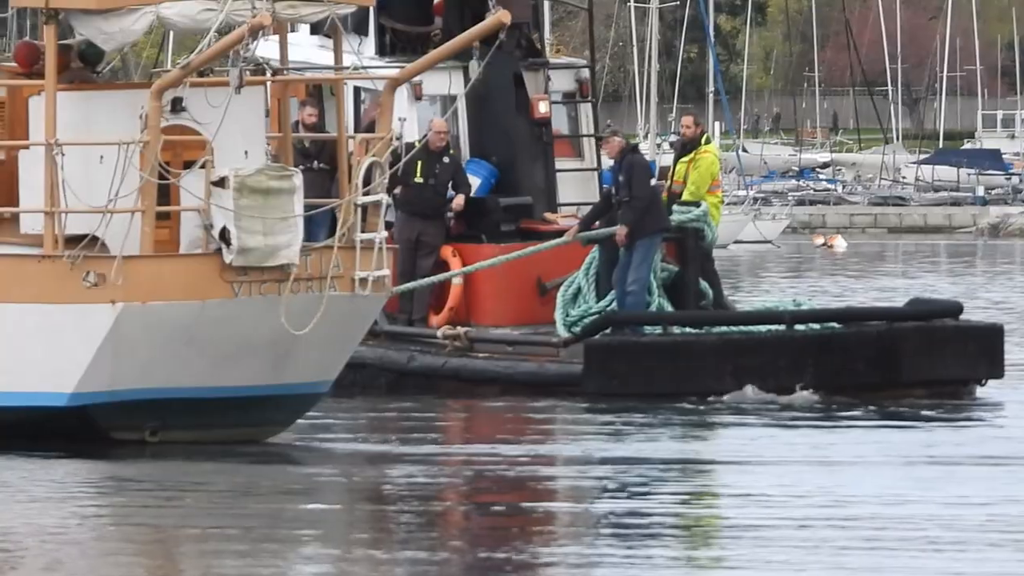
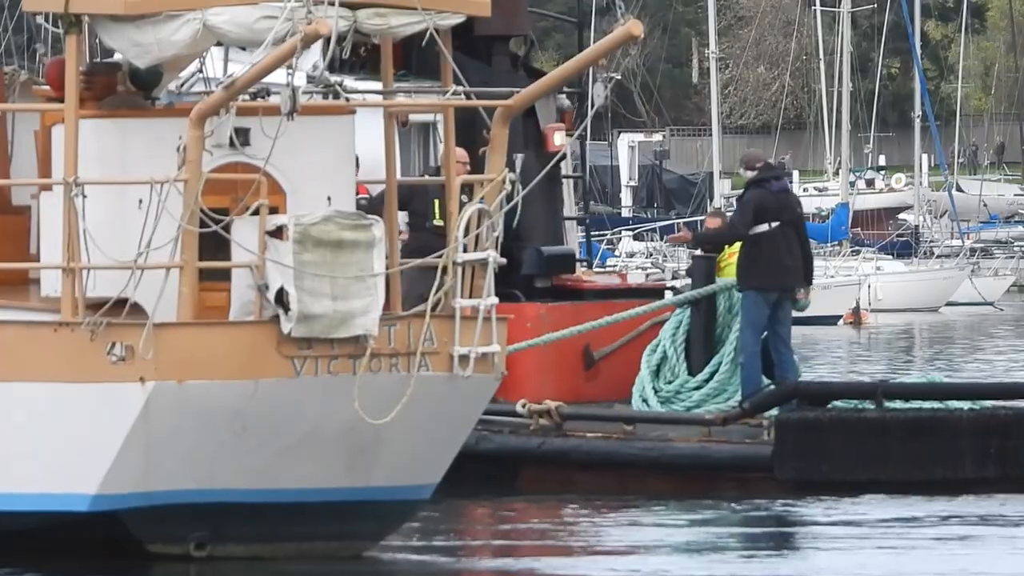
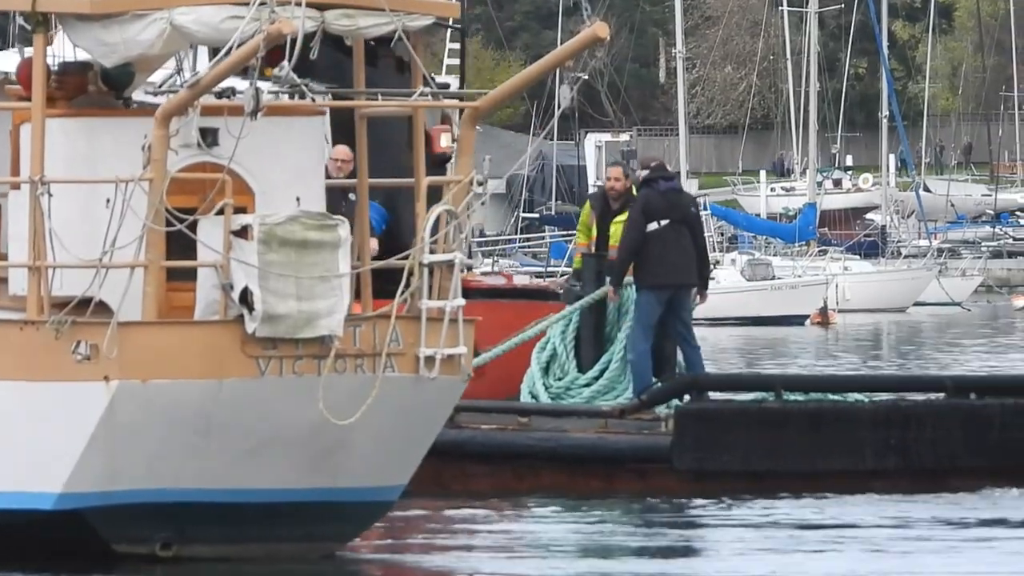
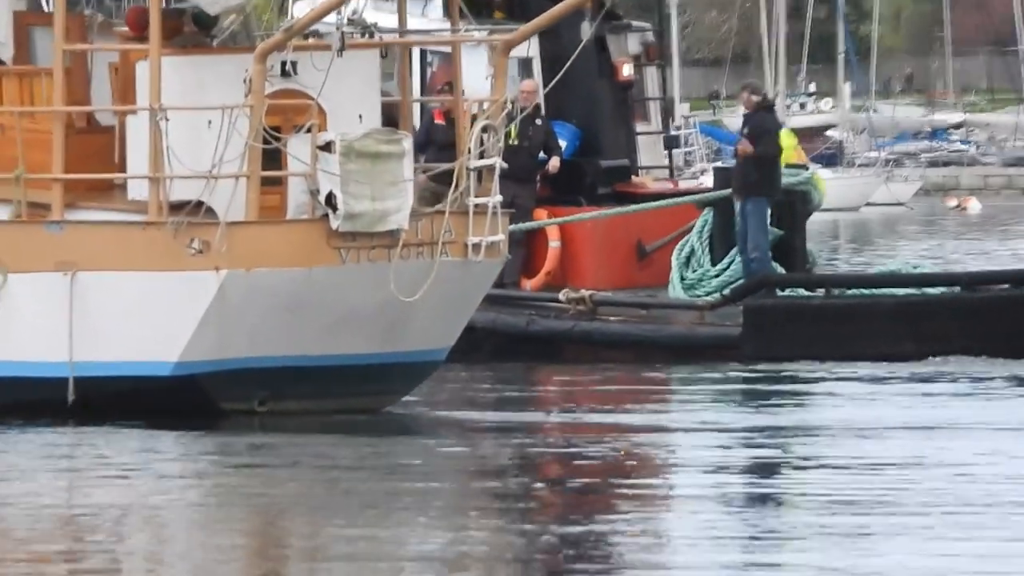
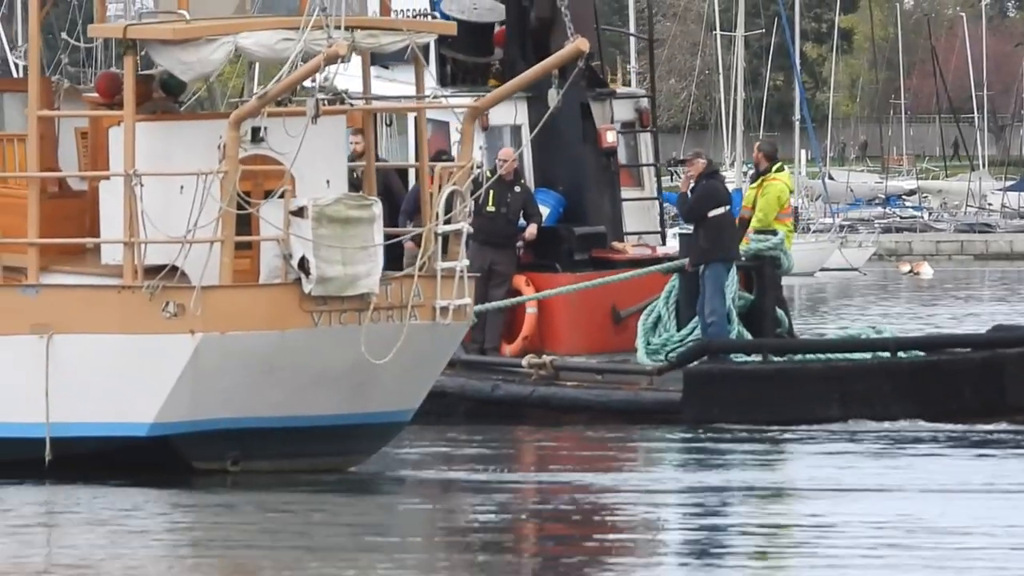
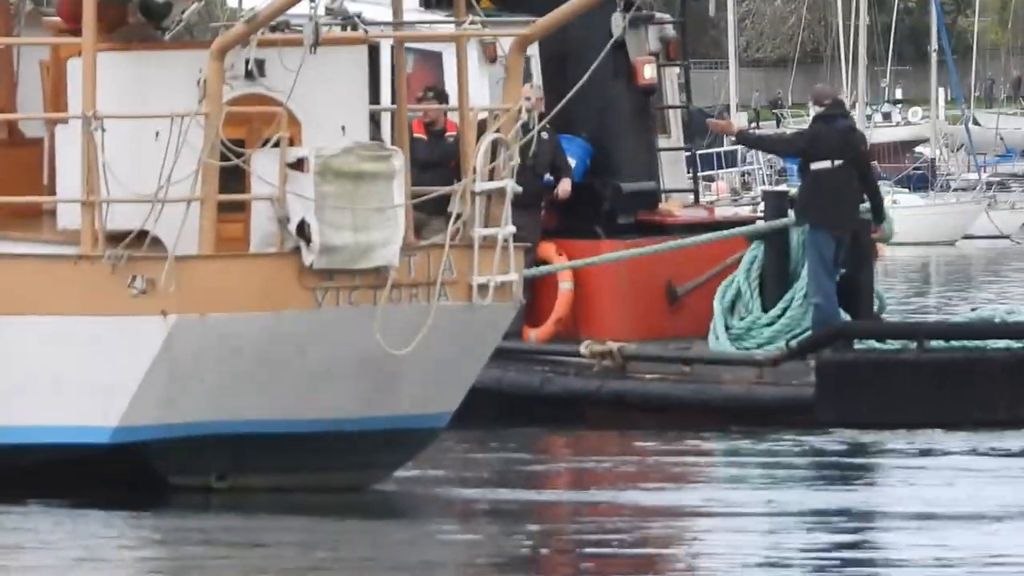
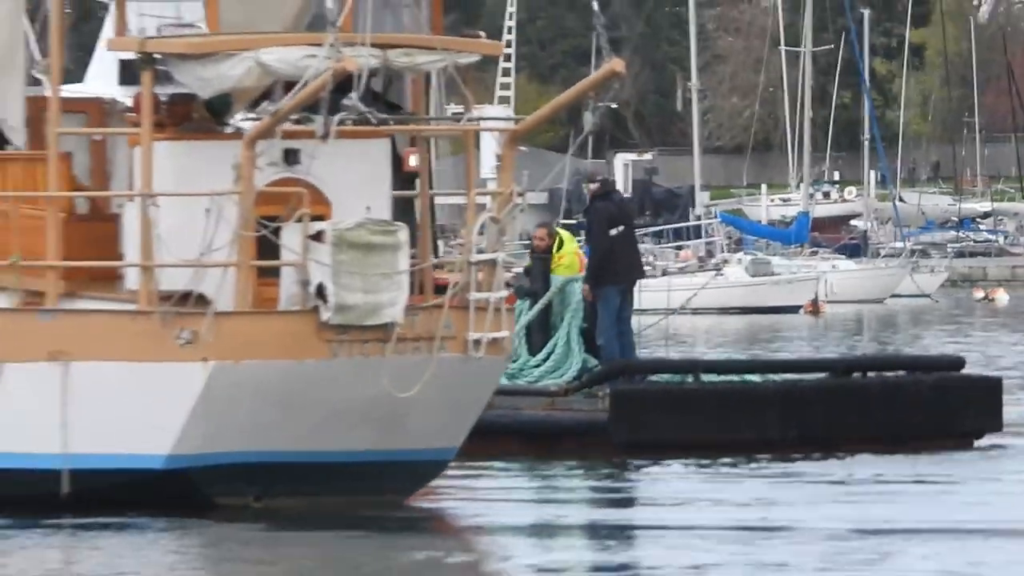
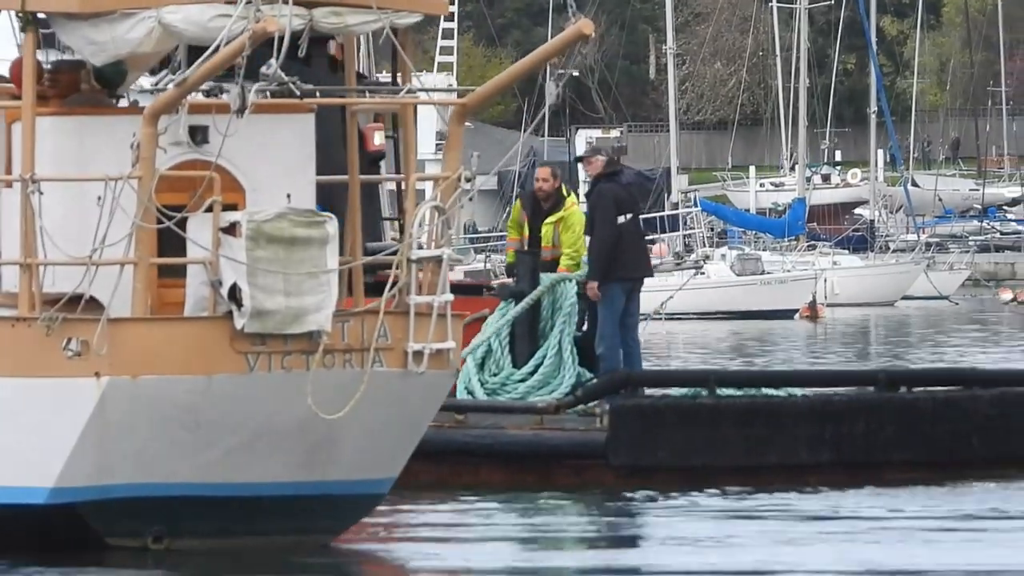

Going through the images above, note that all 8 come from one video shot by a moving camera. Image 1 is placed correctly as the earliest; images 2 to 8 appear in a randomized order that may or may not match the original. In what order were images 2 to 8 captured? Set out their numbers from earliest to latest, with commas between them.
5, 4, 6, 2, 3, 8, 7
